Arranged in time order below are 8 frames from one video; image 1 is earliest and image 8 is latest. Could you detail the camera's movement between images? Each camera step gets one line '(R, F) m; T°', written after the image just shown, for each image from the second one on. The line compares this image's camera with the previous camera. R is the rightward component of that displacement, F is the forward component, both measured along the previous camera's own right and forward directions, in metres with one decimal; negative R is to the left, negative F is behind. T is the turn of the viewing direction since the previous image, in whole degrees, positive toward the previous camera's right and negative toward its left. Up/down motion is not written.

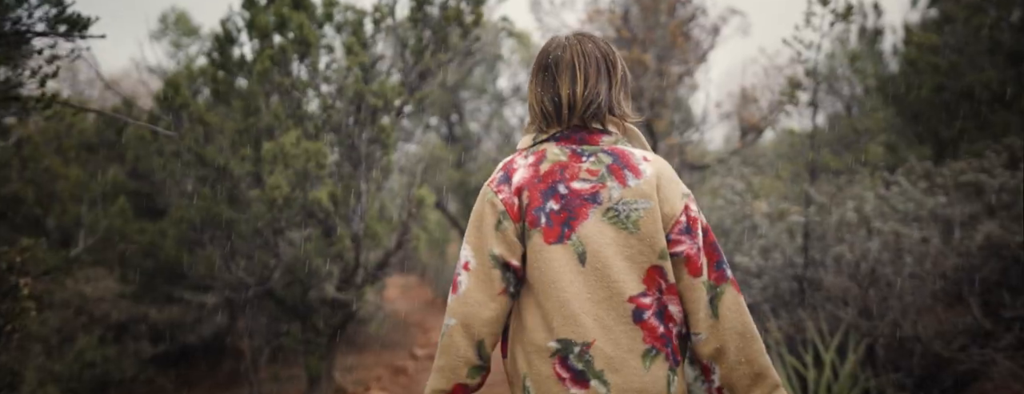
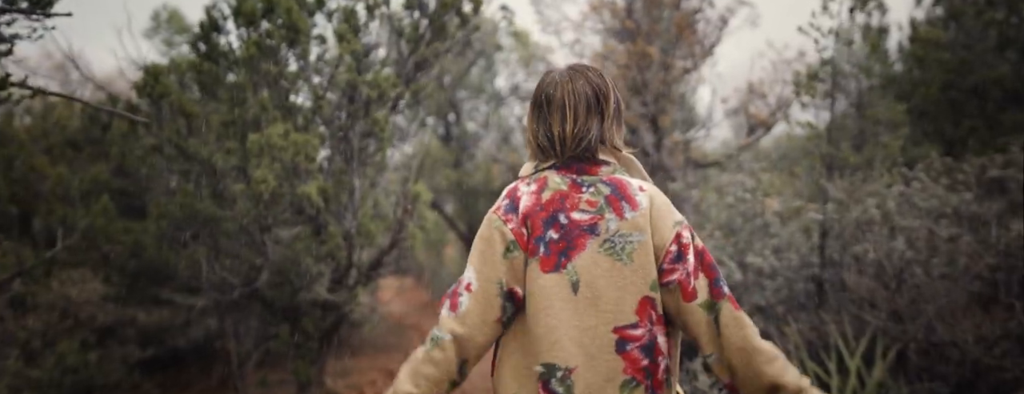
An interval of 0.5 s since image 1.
(0.0, +0.2) m; 0°
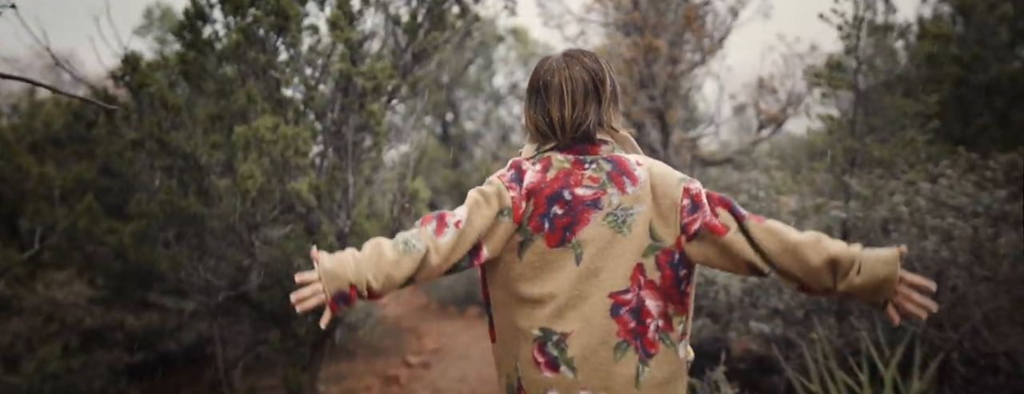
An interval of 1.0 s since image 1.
(0.0, +0.2) m; 0°
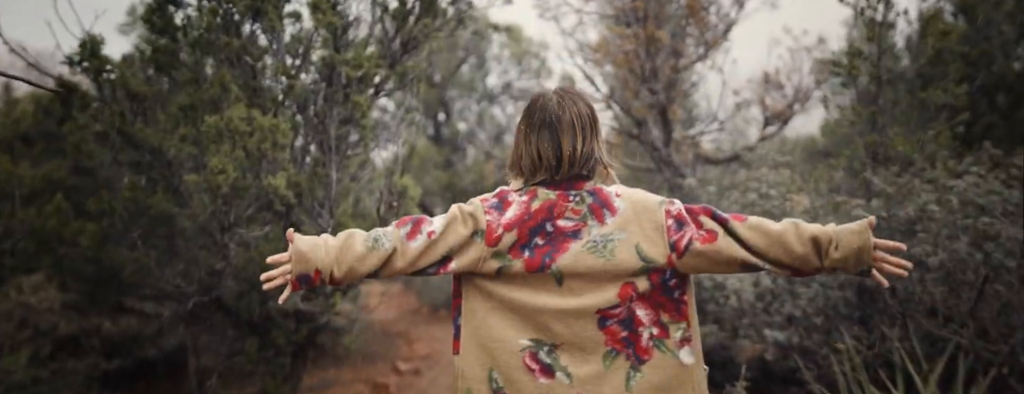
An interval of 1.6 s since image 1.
(0.0, +0.3) m; +1°
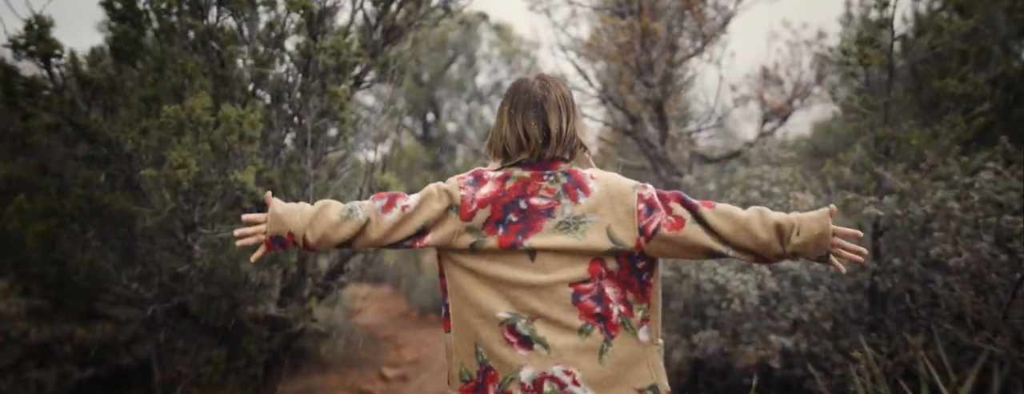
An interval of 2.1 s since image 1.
(0.0, +0.2) m; +1°
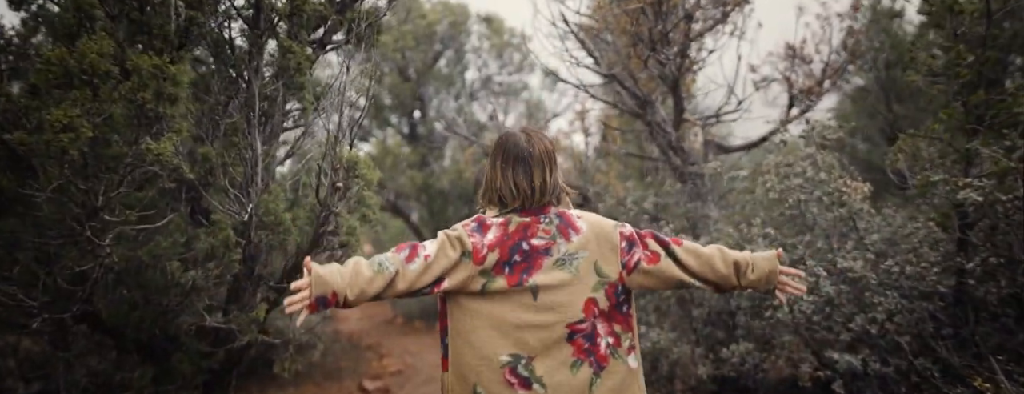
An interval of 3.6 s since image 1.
(-0.1, +0.7) m; +1°
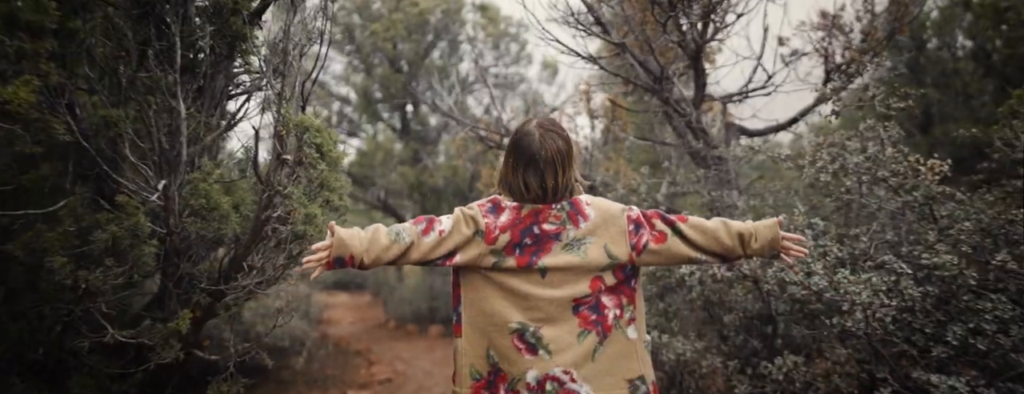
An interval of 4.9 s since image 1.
(0.0, +0.6) m; 0°
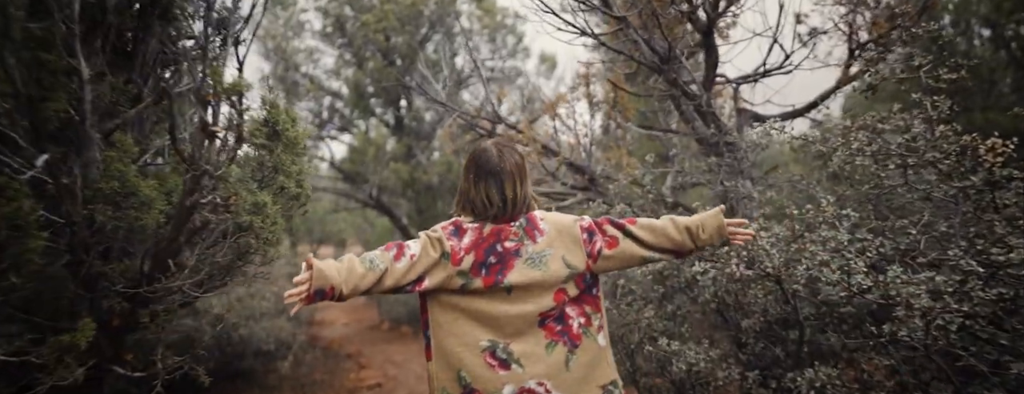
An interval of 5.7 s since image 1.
(+0.1, +0.4) m; 0°
